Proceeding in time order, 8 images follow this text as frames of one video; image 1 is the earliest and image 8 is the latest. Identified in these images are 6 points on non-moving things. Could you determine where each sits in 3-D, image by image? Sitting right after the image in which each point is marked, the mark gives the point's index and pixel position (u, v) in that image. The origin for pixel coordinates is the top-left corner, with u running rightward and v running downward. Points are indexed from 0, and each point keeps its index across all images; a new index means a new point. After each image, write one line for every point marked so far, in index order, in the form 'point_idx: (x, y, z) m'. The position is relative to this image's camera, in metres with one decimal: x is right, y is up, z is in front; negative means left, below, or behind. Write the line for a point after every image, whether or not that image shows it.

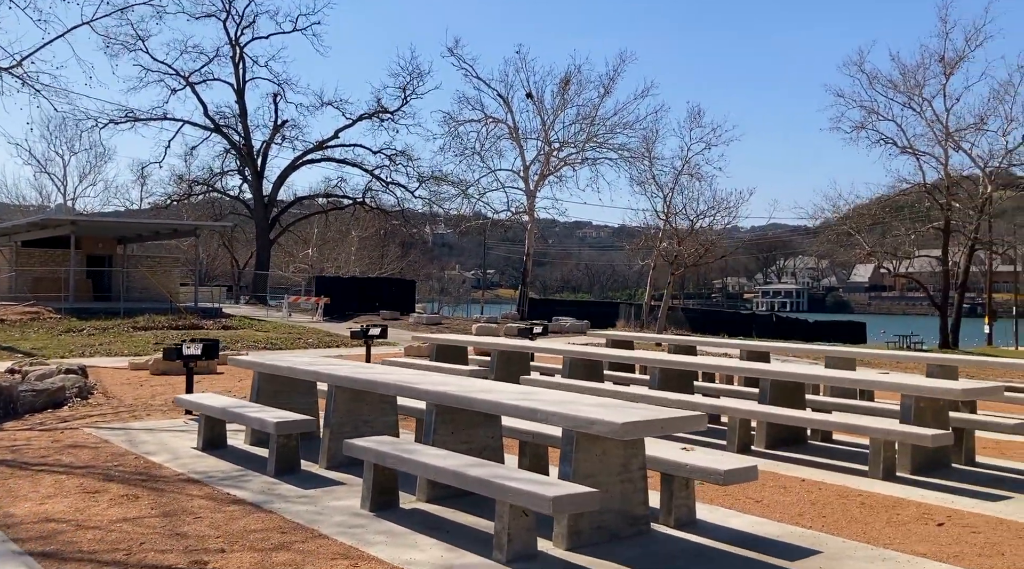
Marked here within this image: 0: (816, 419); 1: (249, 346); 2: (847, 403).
0: (+1.7, -0.8, +5.4) m
1: (-4.1, -1.0, +14.9) m
2: (+2.2, -0.8, +6.4) m
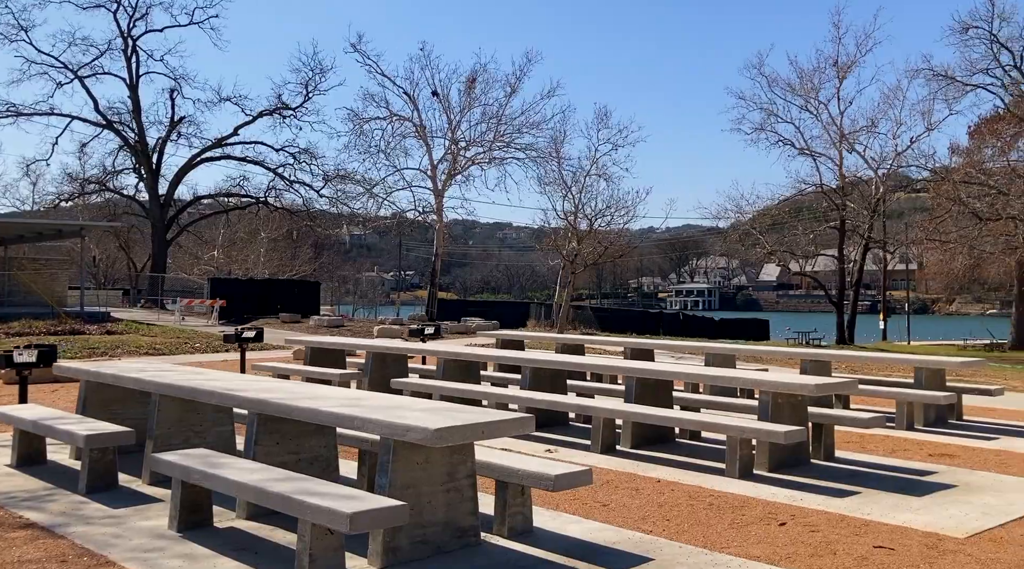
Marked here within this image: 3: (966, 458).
0: (+0.9, -0.8, +5.4) m
1: (-5.7, -1.0, +14.3) m
2: (+1.4, -0.8, +6.4) m
3: (+3.3, -1.3, +7.0) m
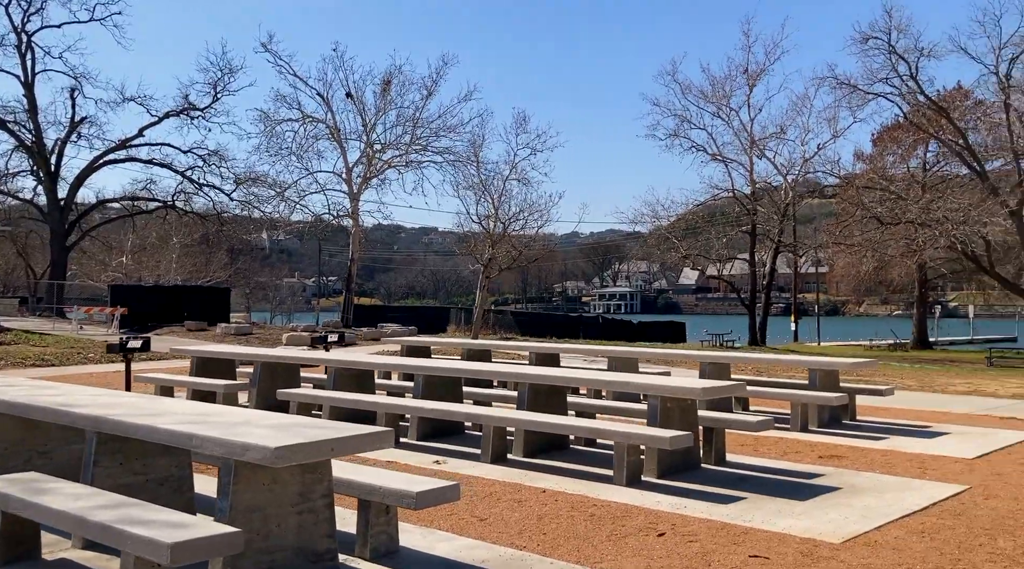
0: (+0.3, -0.8, +5.3) m
1: (-7.1, -1.1, +13.6) m
2: (+0.6, -0.8, +6.4) m
3: (+2.5, -1.3, +7.1) m
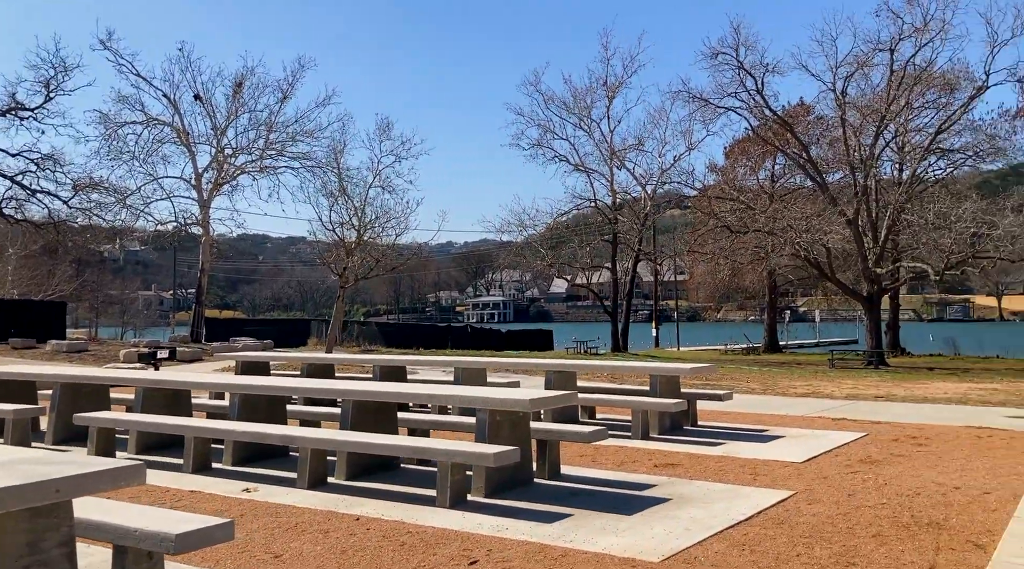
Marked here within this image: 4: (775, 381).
0: (-0.7, -0.8, +5.0) m
1: (-9.2, -1.3, +12.2) m
2: (-0.5, -0.9, +6.1) m
3: (+1.3, -1.4, +7.1) m
4: (+5.1, -1.9, +18.5) m
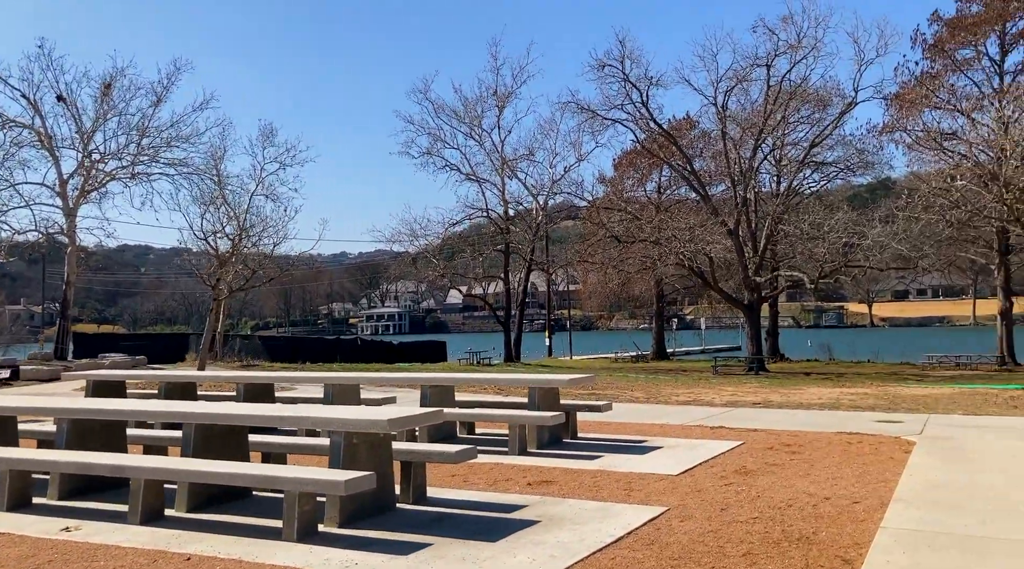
0: (-1.4, -0.9, +4.5) m
1: (-10.6, -1.5, +10.7) m
2: (-1.3, -1.0, +5.7) m
3: (+0.3, -1.4, +6.9) m
4: (+2.9, -2.1, +18.6) m
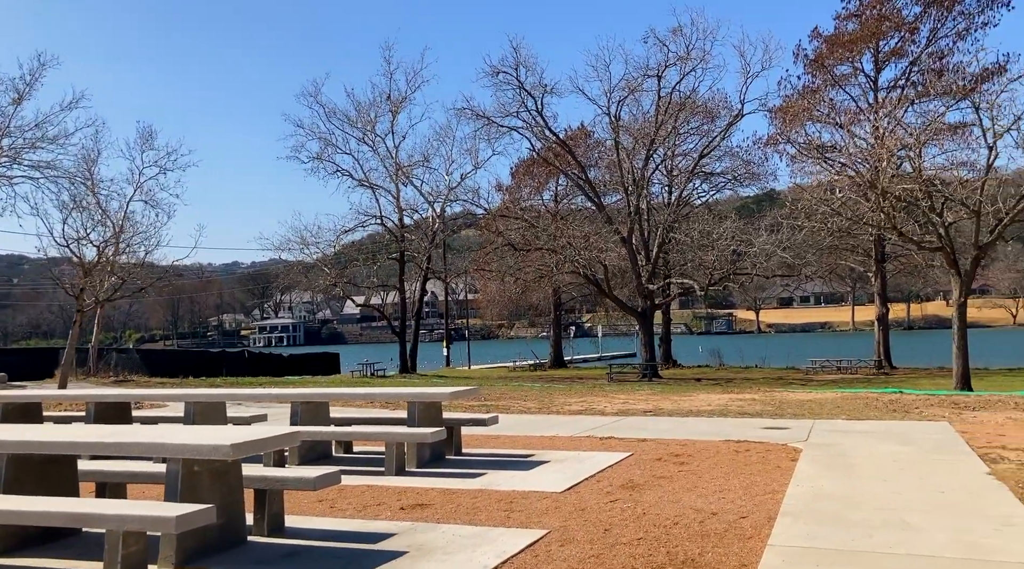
0: (-2.0, -0.9, +3.9) m
1: (-11.8, -1.6, +9.1) m
2: (-2.0, -1.0, +5.1) m
3: (-0.5, -1.5, +6.4) m
4: (+0.8, -2.2, +18.3) m
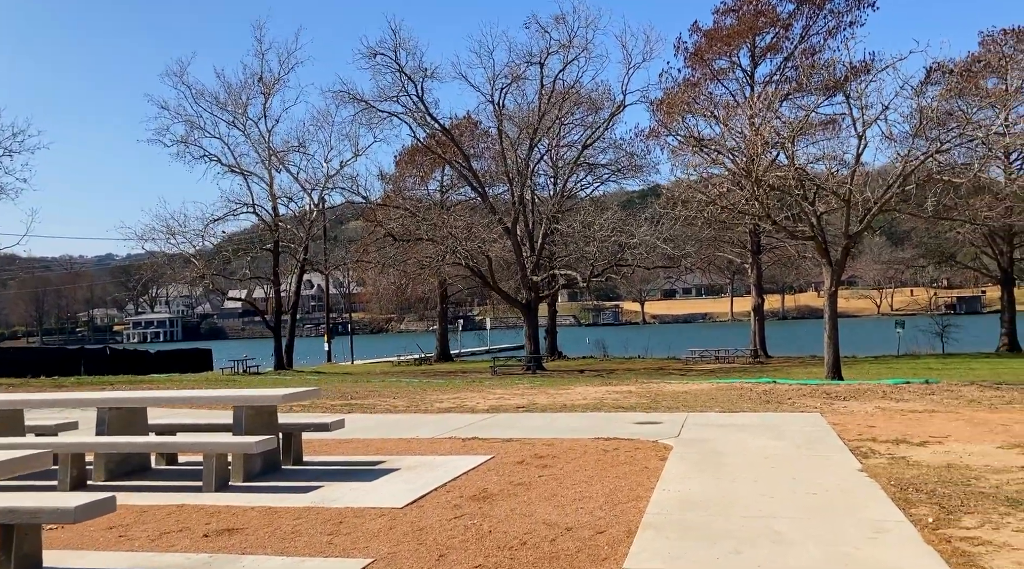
0: (-2.7, -0.9, +2.9) m
1: (-13.1, -1.6, +6.8) m
2: (-2.9, -1.0, +4.0) m
3: (-1.5, -1.4, +5.5) m
4: (-1.6, -2.0, +17.5) m
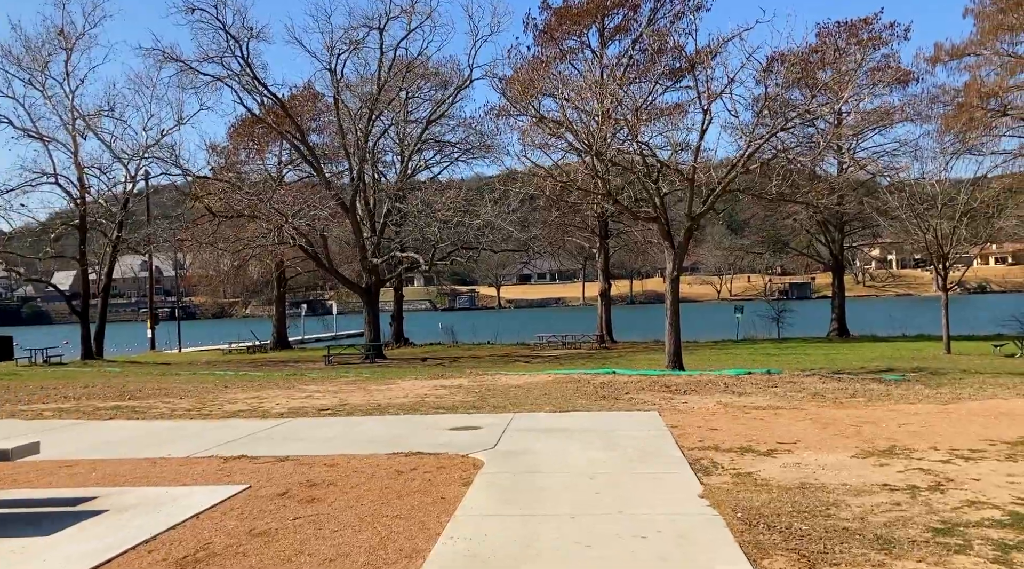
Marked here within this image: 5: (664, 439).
0: (-3.4, -0.8, +0.6) m
1: (-14.3, -1.4, +3.0) m
2: (-3.8, -0.9, +1.7) m
3: (-2.7, -1.3, +3.4) m
4: (-4.7, -1.7, +15.3) m
5: (+1.4, -1.5, +9.0) m
